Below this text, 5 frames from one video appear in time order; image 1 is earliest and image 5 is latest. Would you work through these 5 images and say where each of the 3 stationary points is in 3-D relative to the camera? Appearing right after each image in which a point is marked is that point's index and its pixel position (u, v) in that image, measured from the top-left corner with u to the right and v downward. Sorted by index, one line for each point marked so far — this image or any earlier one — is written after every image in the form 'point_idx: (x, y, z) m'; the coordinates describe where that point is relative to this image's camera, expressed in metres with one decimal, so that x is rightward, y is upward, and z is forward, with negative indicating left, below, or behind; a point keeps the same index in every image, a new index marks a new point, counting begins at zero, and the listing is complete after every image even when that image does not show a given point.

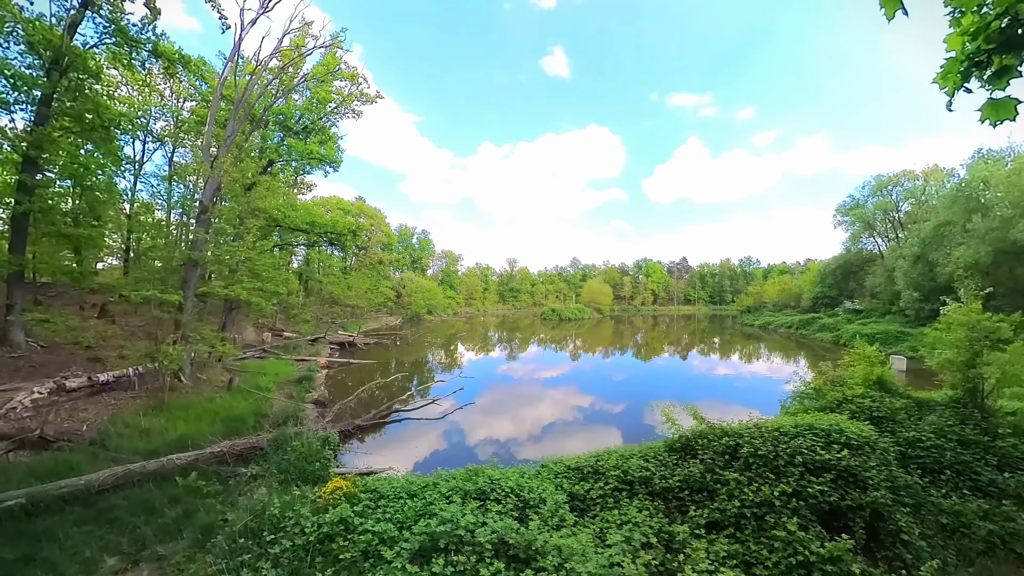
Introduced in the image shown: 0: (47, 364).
0: (-9.1, -1.7, +8.0) m
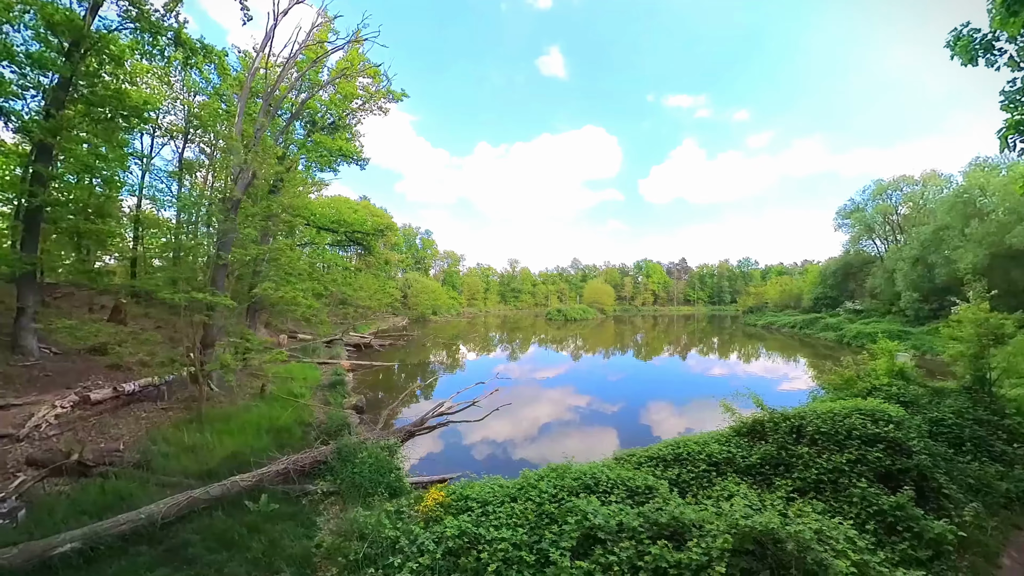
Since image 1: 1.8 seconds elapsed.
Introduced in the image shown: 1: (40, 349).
0: (-8.3, -1.7, +7.6) m
1: (-9.2, -1.3, +8.1) m
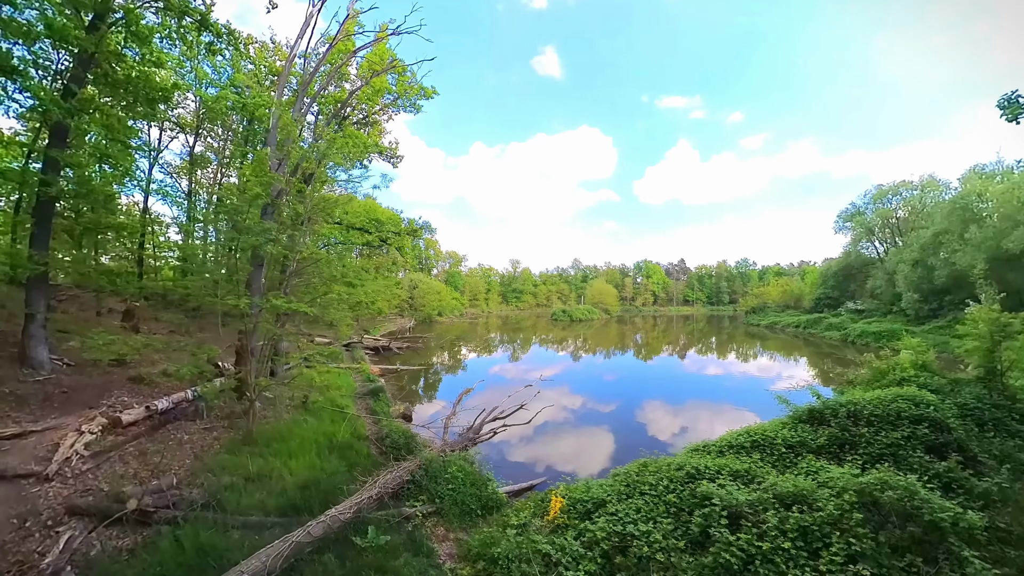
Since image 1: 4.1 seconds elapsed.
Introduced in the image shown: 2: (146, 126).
0: (-7.3, -1.7, +7.0) m
1: (-8.3, -1.3, +7.4) m
2: (-10.9, +4.8, +12.2) m
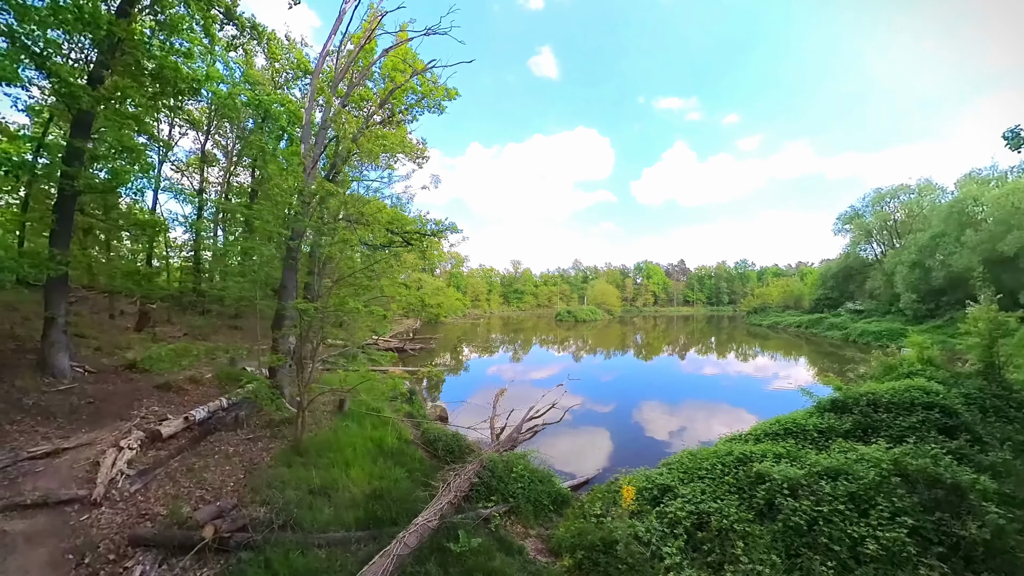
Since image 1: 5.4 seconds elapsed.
0: (-6.6, -1.7, +6.8) m
1: (-7.6, -1.3, +7.1) m
2: (-10.4, +4.8, +11.8) m
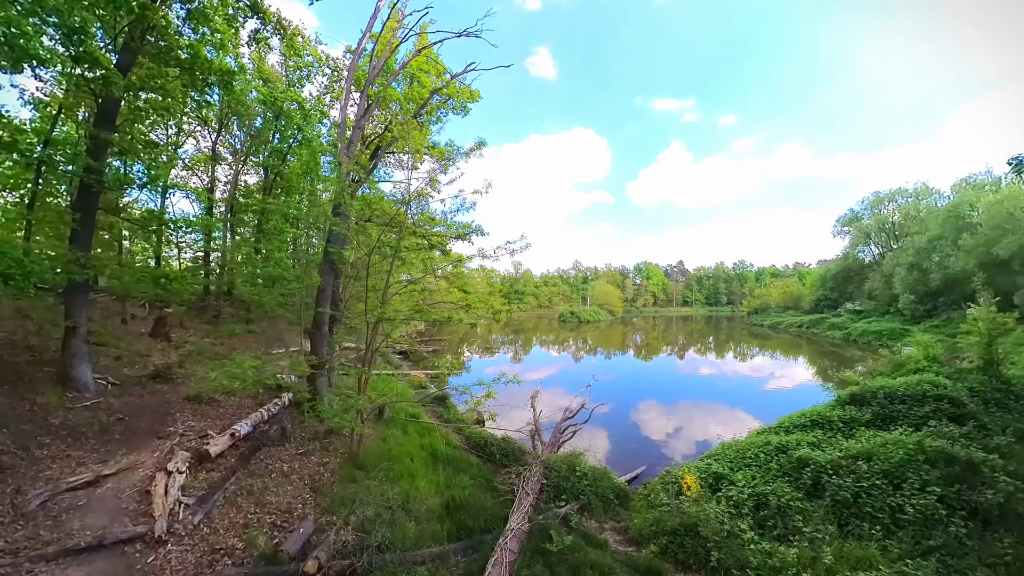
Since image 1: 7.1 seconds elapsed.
0: (-6.0, -1.8, +6.4) m
1: (-6.9, -1.4, +6.8) m
2: (-9.9, +4.7, +11.4) m
